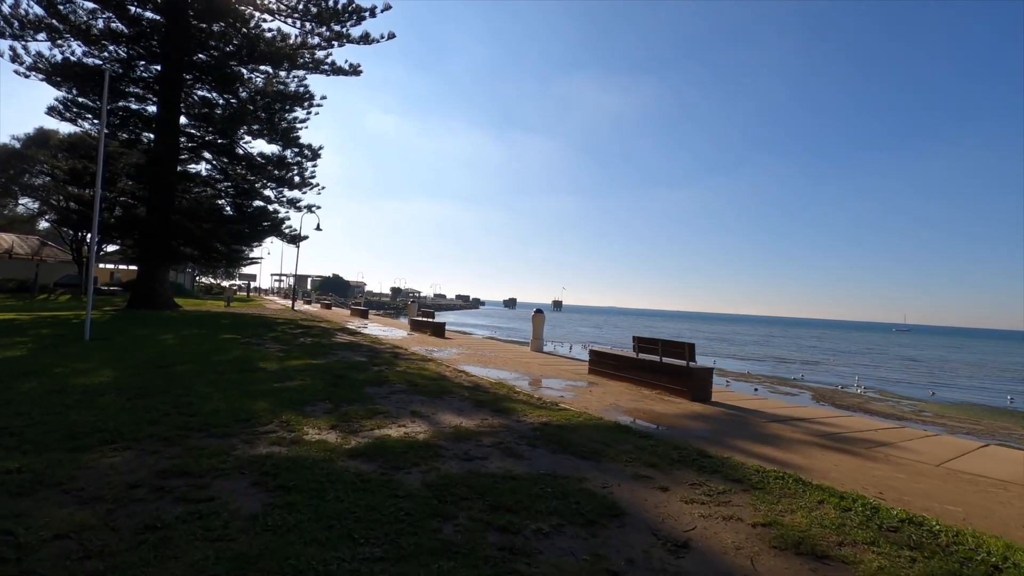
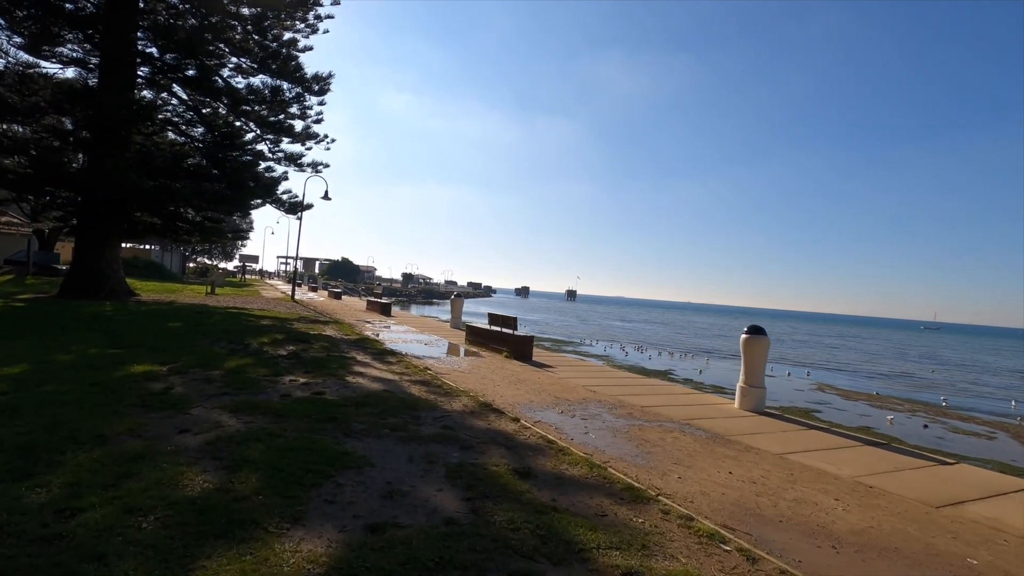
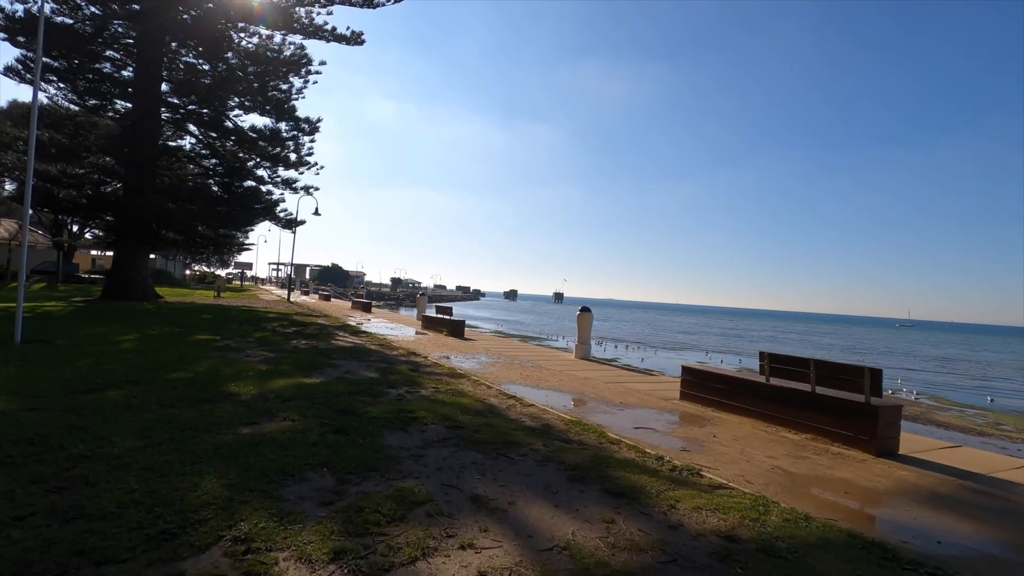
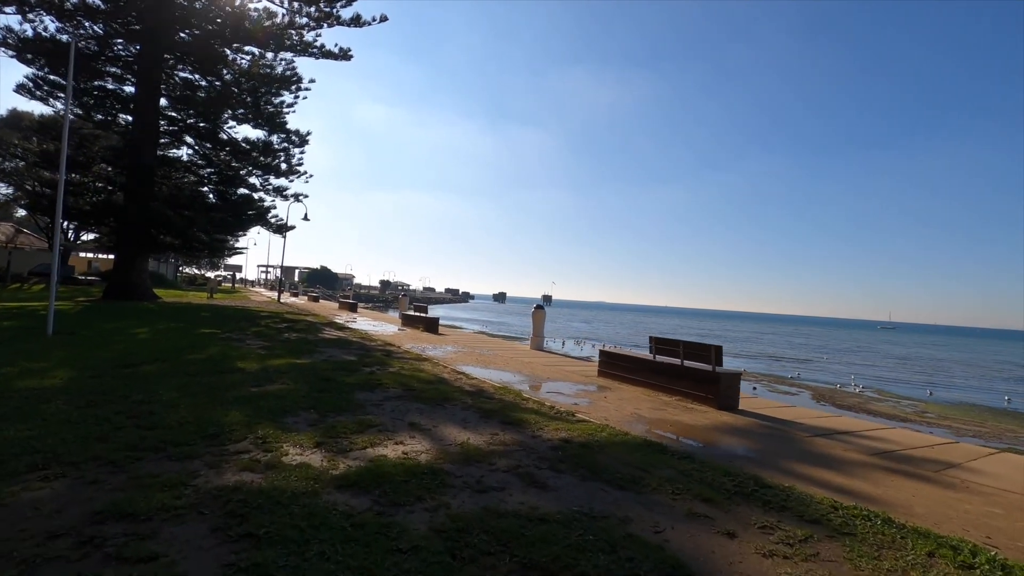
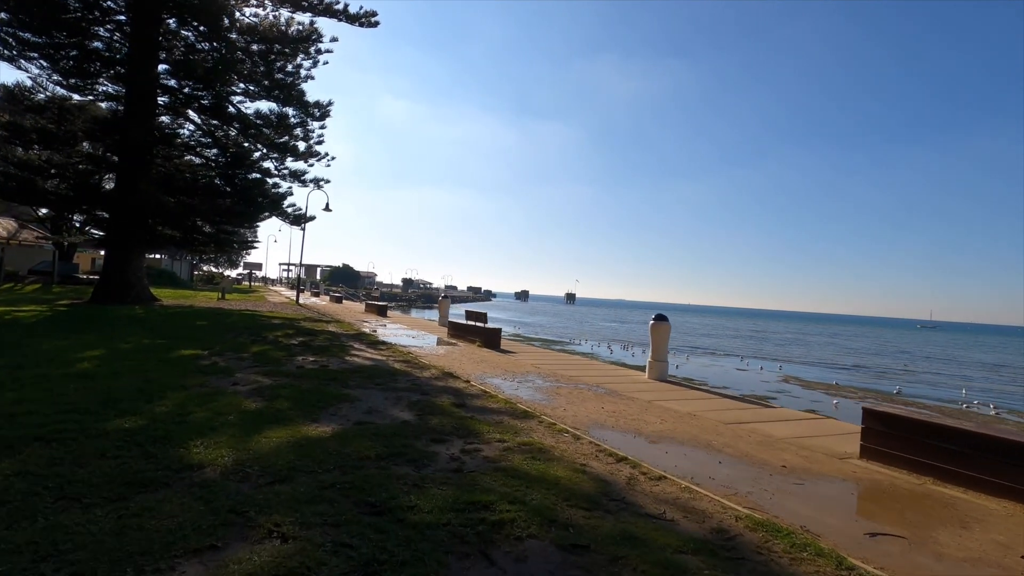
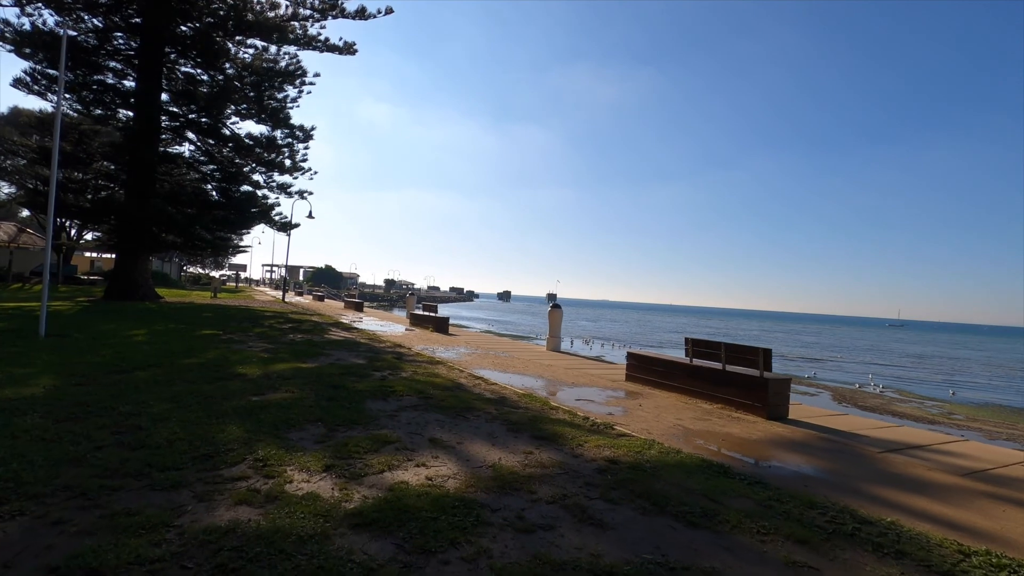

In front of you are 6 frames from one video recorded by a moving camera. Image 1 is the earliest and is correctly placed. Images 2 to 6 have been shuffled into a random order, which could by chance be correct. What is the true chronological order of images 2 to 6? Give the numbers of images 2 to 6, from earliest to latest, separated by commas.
4, 6, 3, 5, 2
